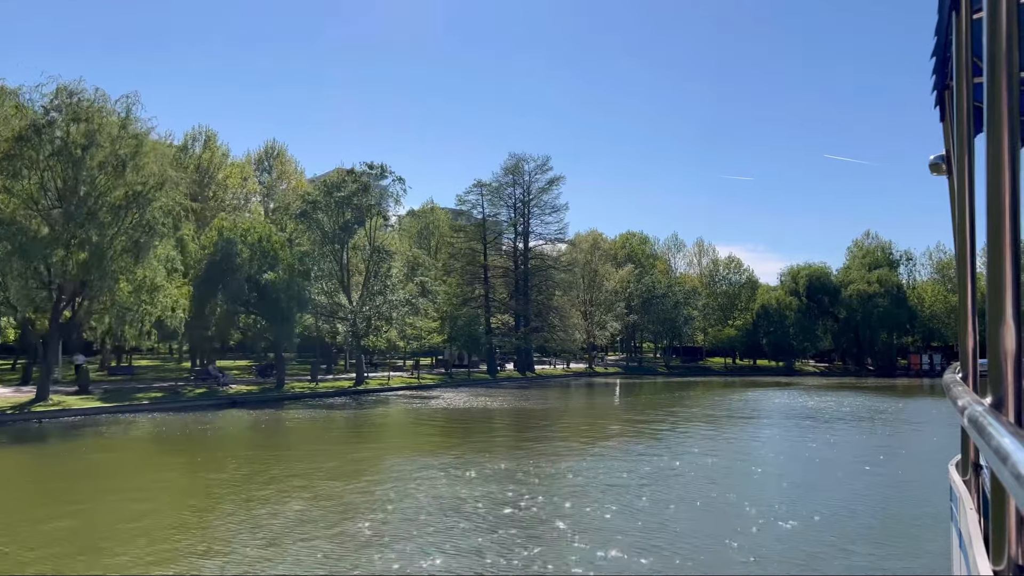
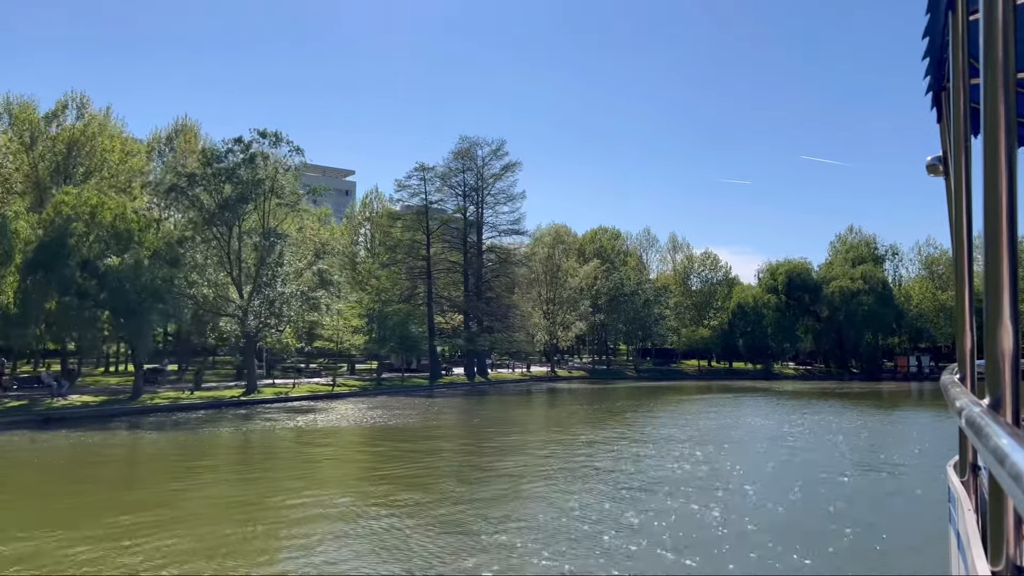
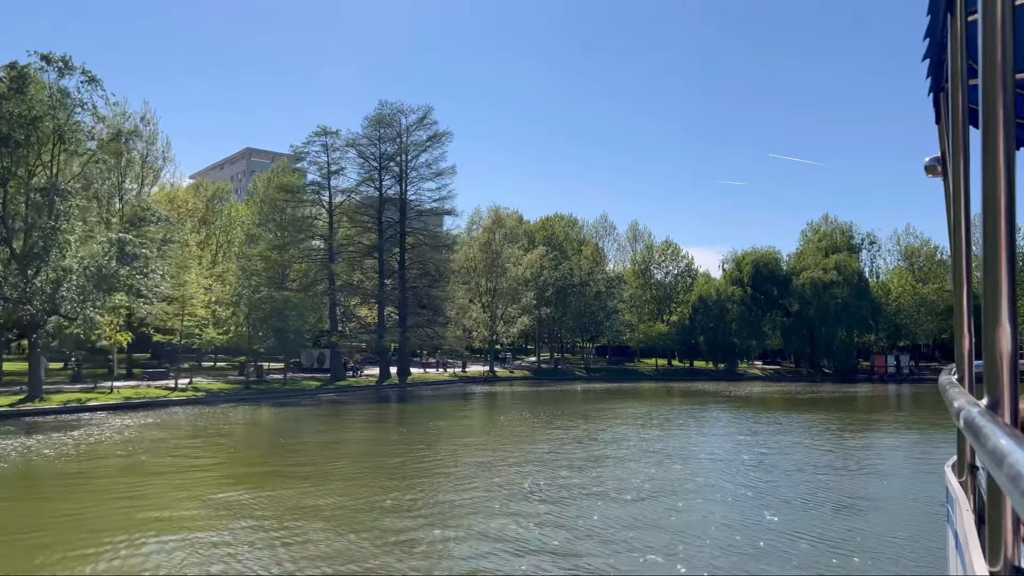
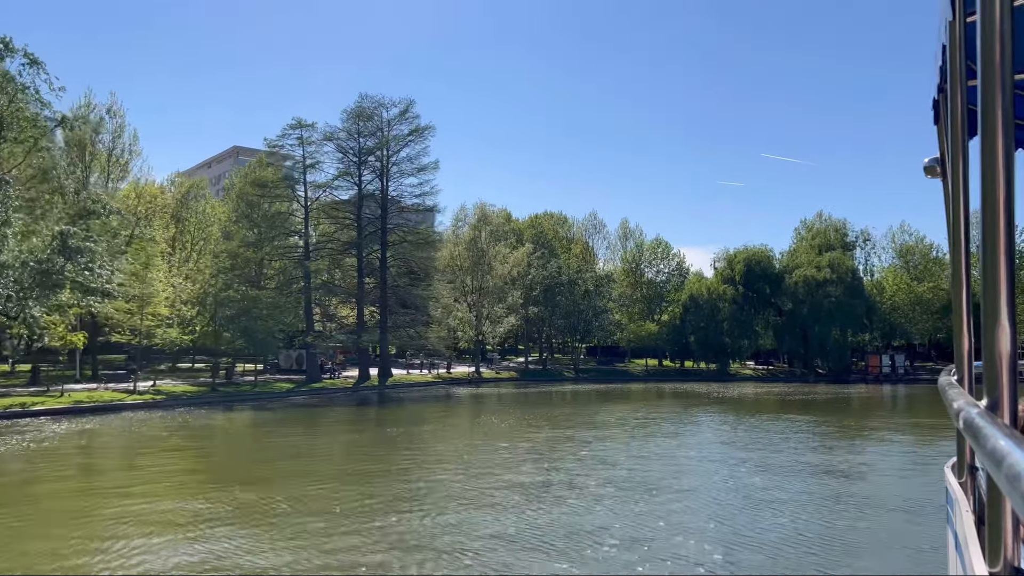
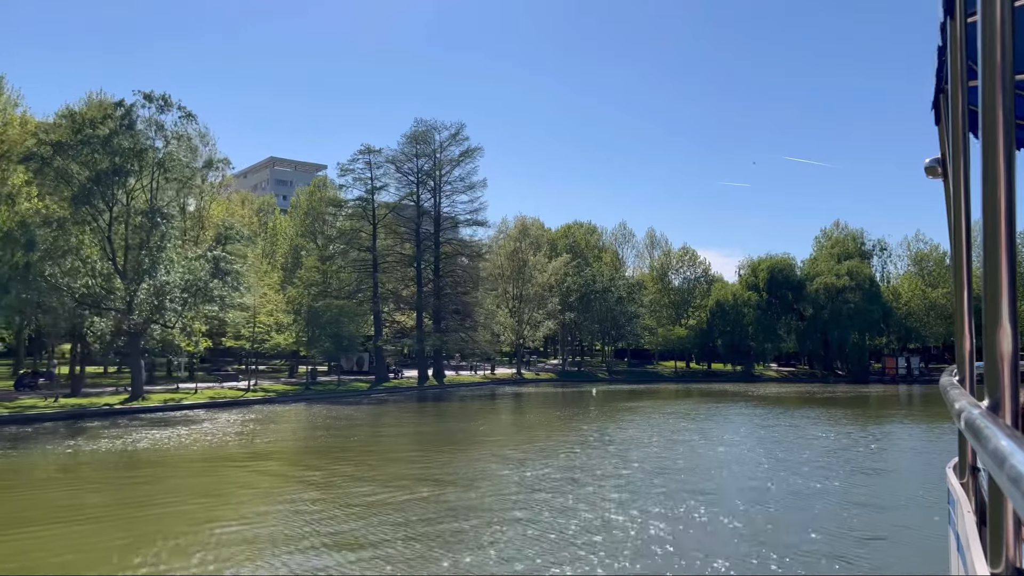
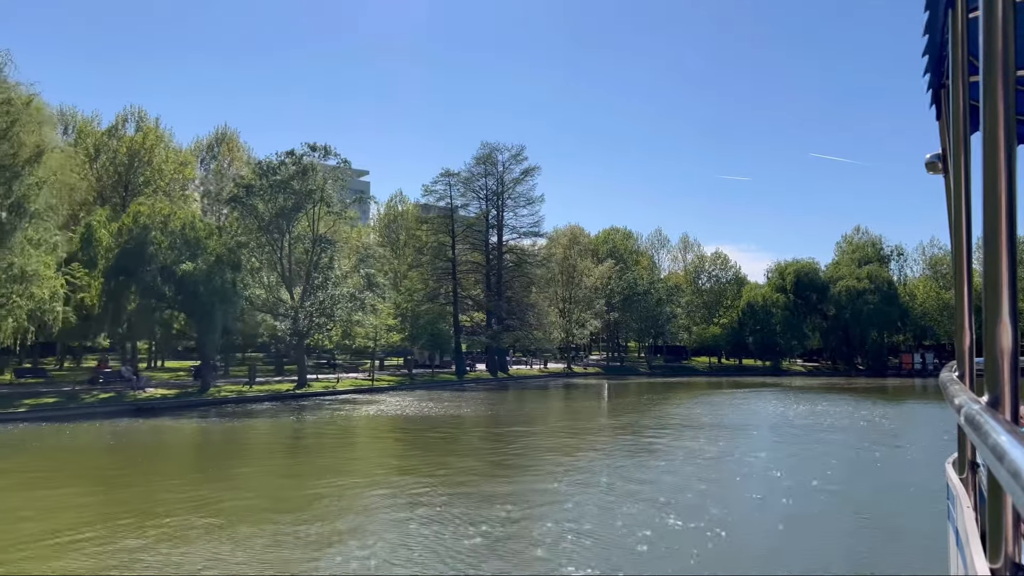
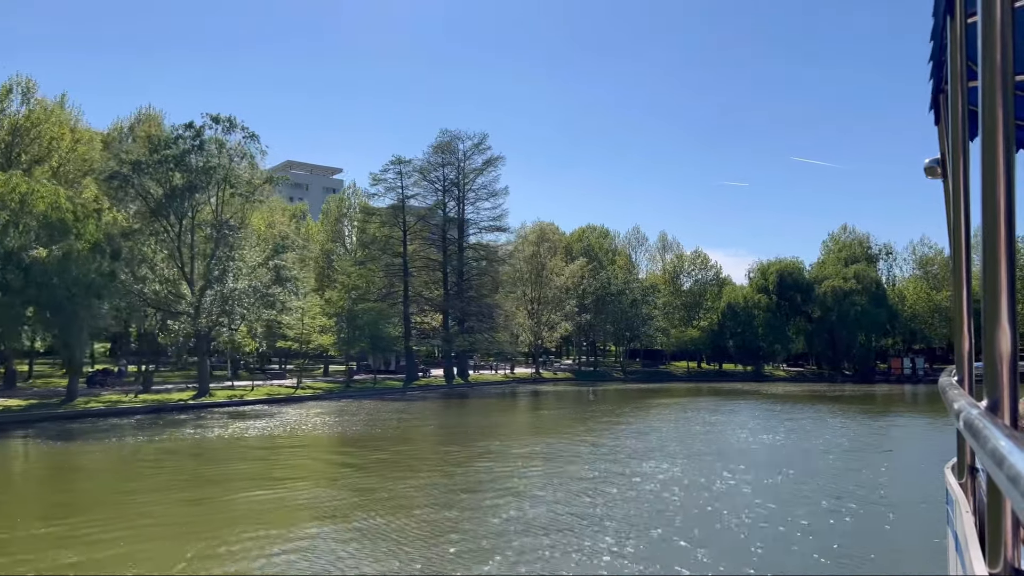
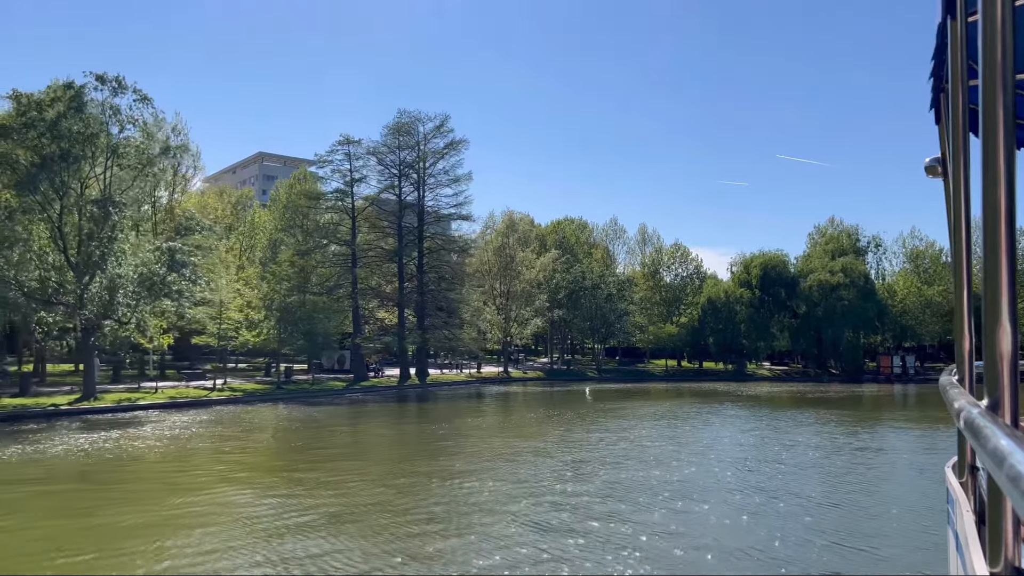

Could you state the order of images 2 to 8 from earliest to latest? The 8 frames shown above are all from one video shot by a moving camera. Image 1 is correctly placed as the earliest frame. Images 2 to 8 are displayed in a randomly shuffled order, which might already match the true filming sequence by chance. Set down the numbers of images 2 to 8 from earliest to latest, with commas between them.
6, 2, 7, 5, 8, 3, 4
